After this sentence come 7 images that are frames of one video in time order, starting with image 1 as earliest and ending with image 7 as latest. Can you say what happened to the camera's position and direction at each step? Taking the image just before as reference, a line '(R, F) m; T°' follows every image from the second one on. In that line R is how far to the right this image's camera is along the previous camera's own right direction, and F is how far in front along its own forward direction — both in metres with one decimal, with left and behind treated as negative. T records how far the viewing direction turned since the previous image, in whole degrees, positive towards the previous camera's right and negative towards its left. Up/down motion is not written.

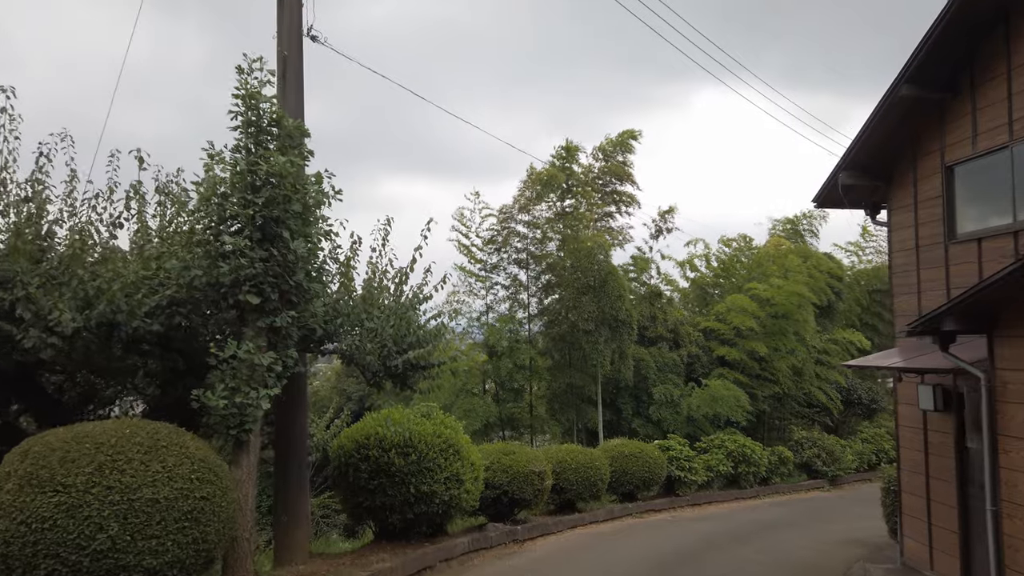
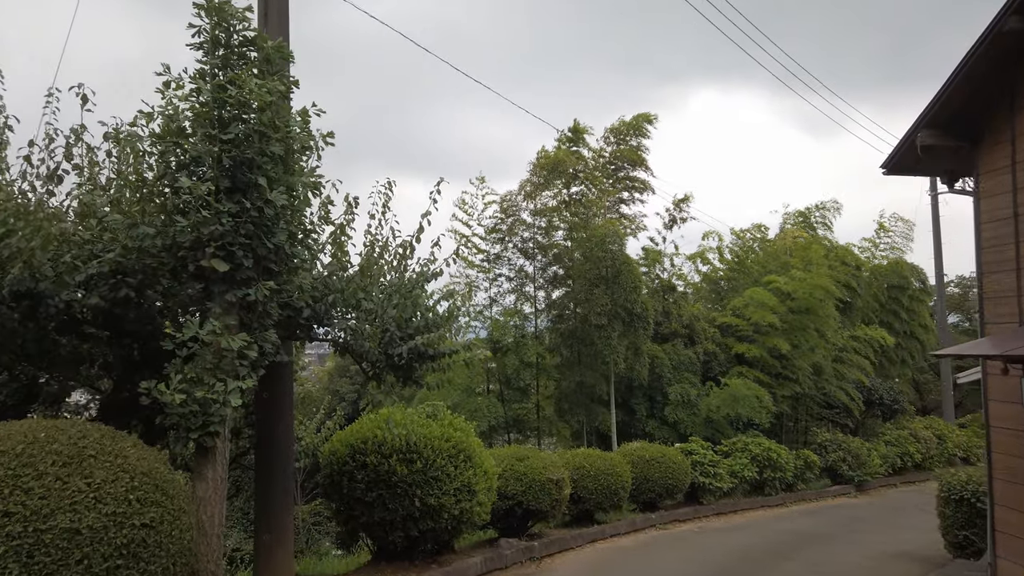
(-0.2, +1.0) m; +1°
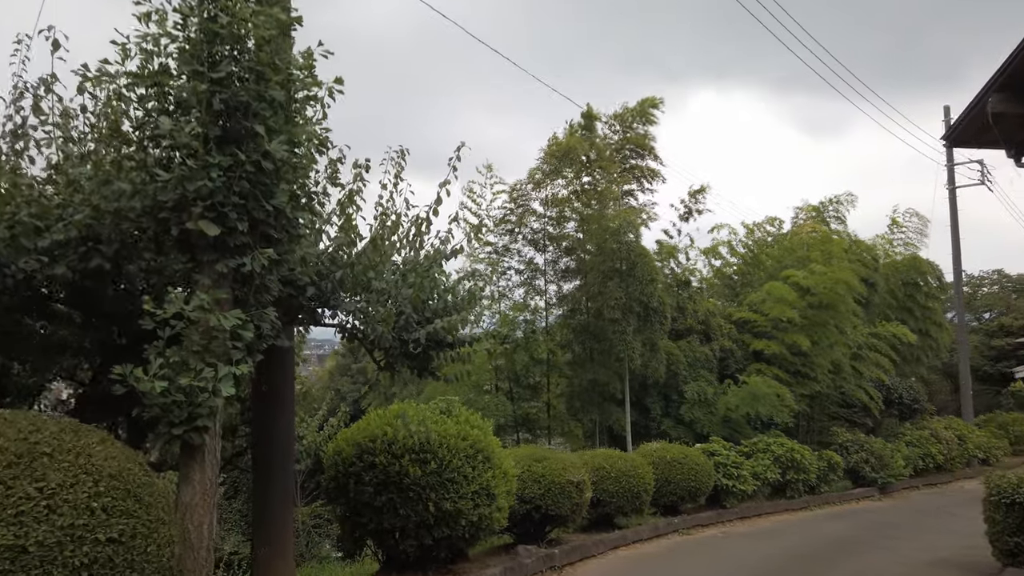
(-0.2, +0.6) m; 0°
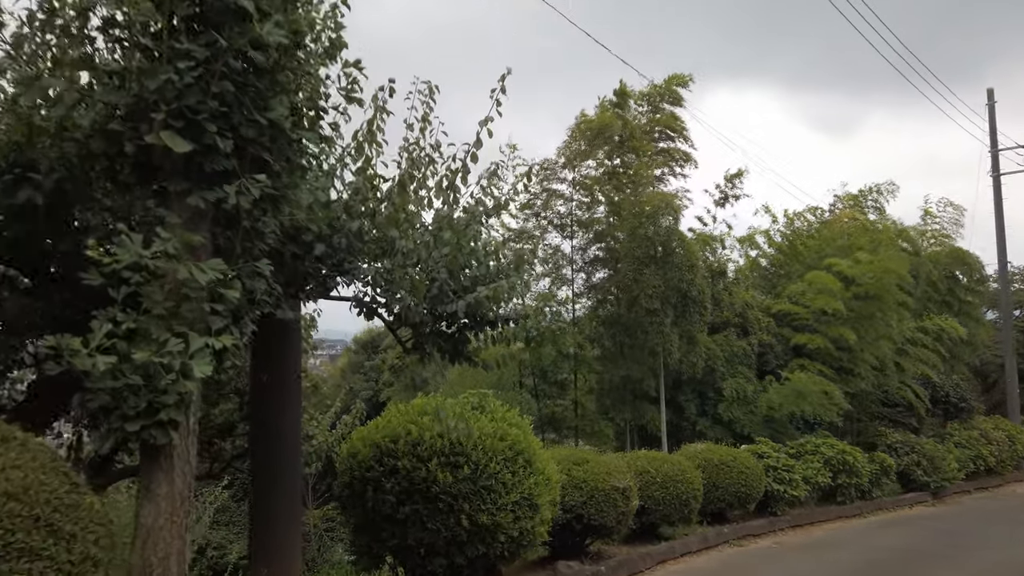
(-0.2, +0.9) m; -1°
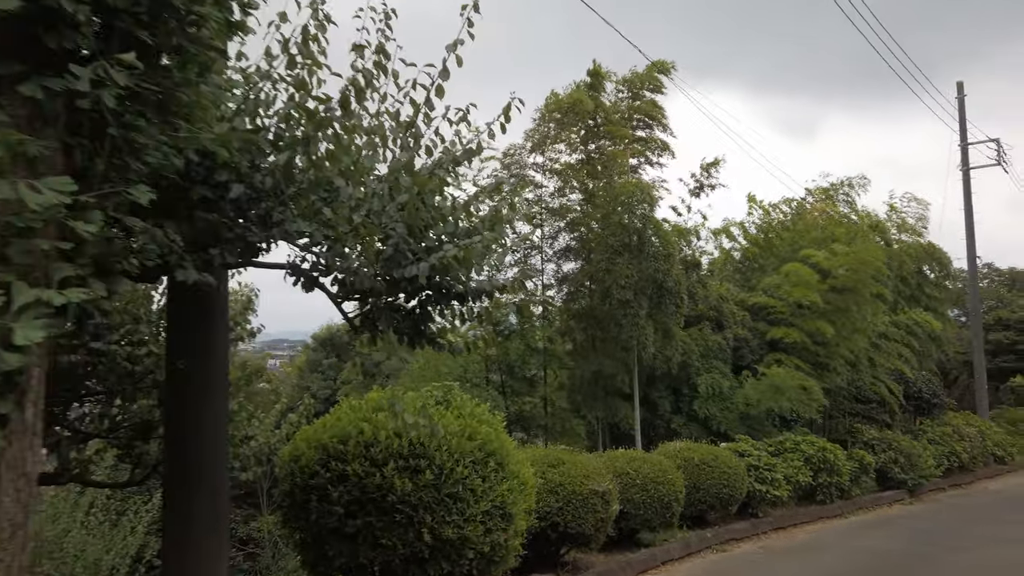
(0.0, +0.7) m; +3°
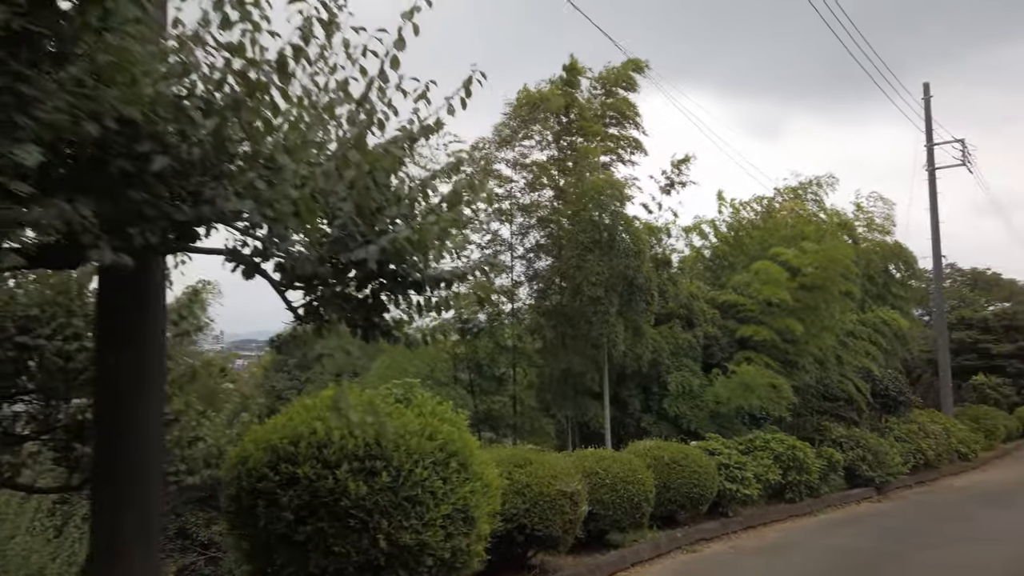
(0.0, +0.2) m; +2°
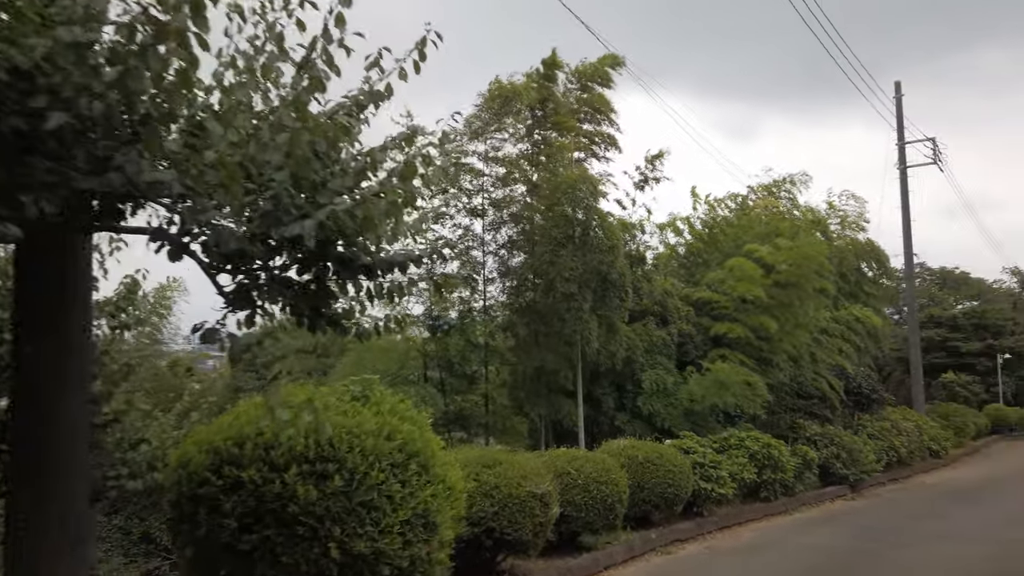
(+0.1, +0.2) m; +2°
